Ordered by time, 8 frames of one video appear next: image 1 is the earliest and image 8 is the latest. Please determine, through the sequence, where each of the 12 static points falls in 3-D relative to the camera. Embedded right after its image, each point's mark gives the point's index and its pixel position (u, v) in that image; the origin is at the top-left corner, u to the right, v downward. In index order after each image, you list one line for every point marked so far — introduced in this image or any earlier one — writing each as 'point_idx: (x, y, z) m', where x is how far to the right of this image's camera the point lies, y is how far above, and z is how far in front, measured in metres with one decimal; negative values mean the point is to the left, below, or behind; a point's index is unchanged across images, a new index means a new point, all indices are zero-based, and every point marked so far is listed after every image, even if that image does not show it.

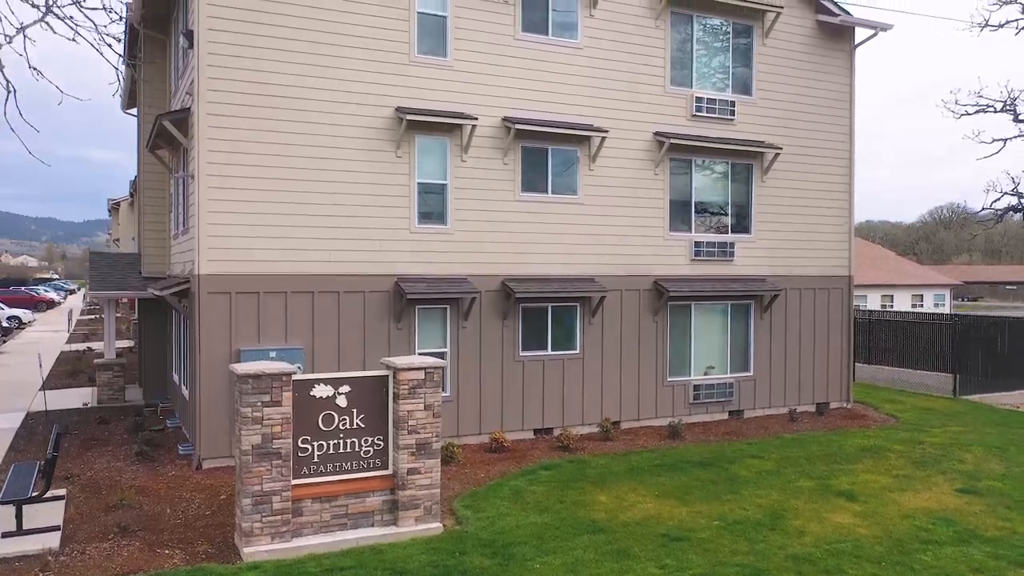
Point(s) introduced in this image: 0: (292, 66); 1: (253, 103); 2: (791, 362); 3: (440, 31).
0: (-3.0, +3.0, +10.5) m
1: (-3.4, +2.5, +10.3) m
2: (+5.1, -1.4, +14.3) m
3: (-1.1, +3.8, +11.4) m
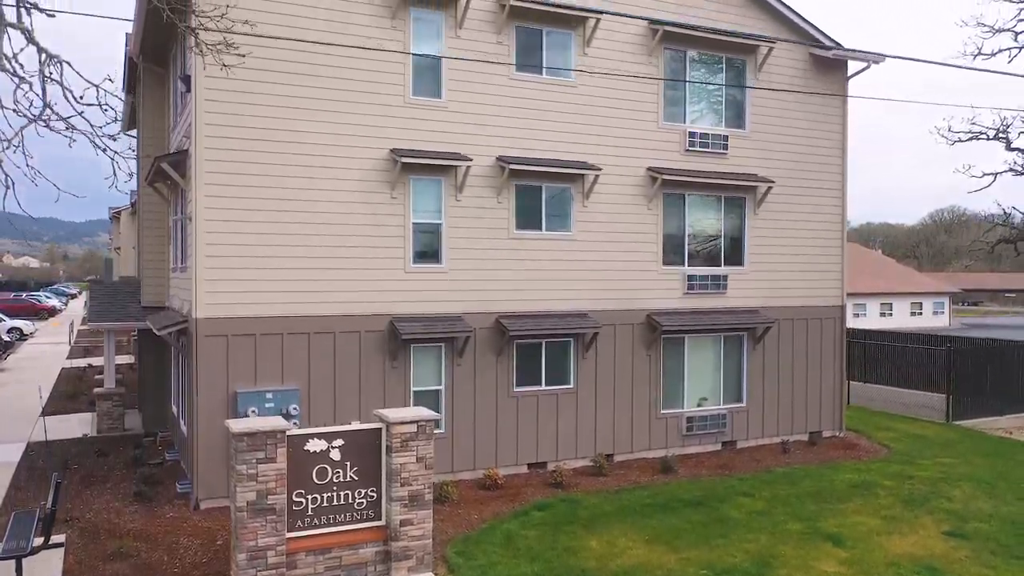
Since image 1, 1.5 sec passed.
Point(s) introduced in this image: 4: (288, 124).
0: (-3.0, +2.5, +10.7) m
1: (-3.5, +1.9, +10.5) m
2: (+5.0, -1.9, +14.4) m
3: (-1.1, +3.2, +11.5) m
4: (-3.1, +2.2, +10.7) m
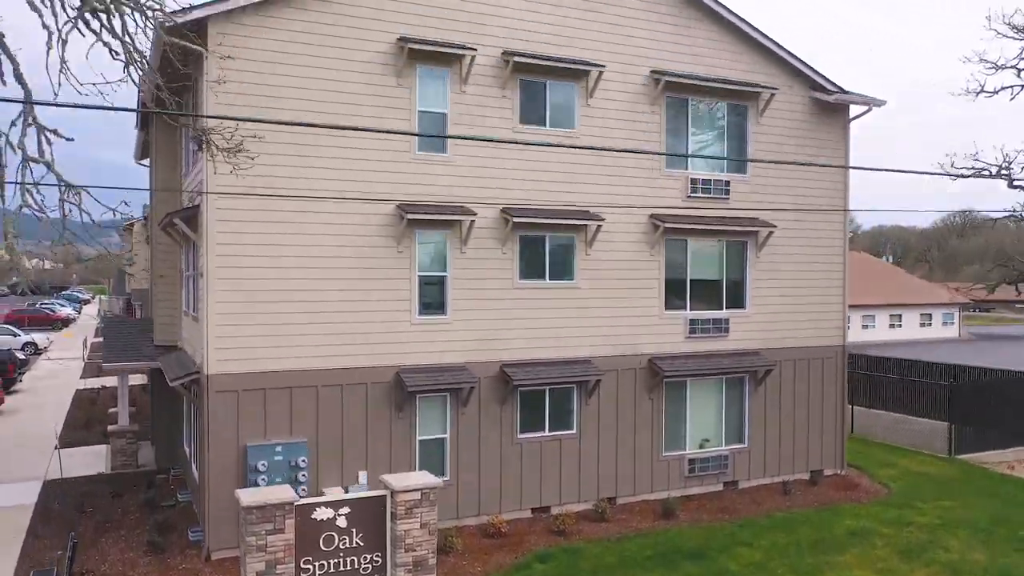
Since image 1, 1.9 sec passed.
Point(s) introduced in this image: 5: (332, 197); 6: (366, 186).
0: (-3.0, +1.7, +10.9) m
1: (-3.4, +1.1, +10.7) m
2: (+5.1, -2.7, +14.6) m
3: (-1.1, +2.4, +11.8) m
4: (-3.0, +1.5, +10.9) m
5: (-2.6, +1.3, +11.1) m
6: (-2.1, +1.5, +11.3) m
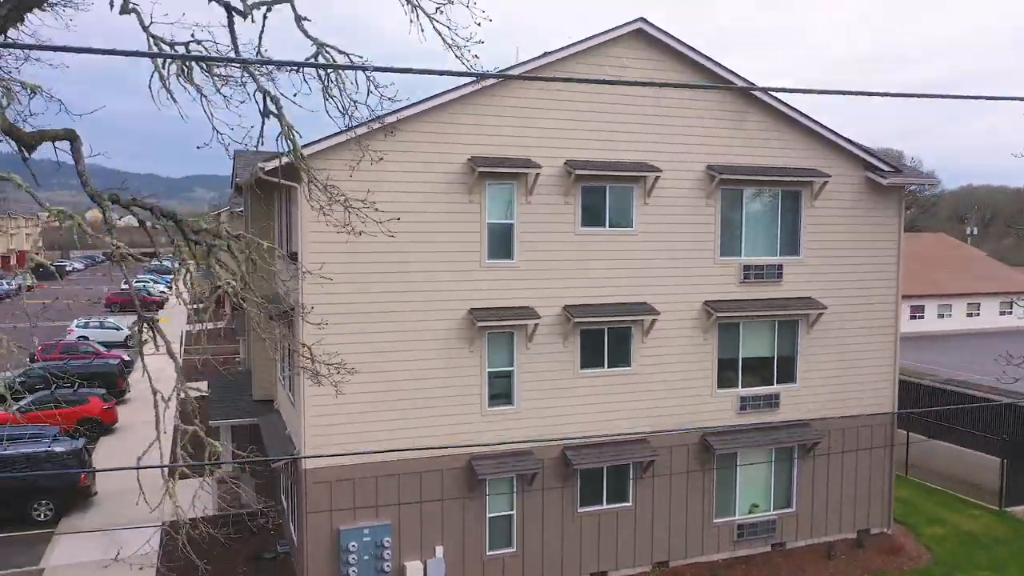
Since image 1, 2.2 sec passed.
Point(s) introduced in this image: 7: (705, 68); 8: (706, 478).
0: (-2.1, +0.1, +12.2) m
1: (-2.5, -0.5, +12.1) m
2: (+6.3, -4.1, +15.4) m
3: (-0.1, +0.9, +12.8) m
4: (-2.1, -0.1, +12.2) m
5: (-1.6, -0.3, +12.4) m
6: (-1.1, -0.1, +12.6) m
7: (+3.3, +3.8, +13.5) m
8: (+3.6, -3.5, +14.4) m
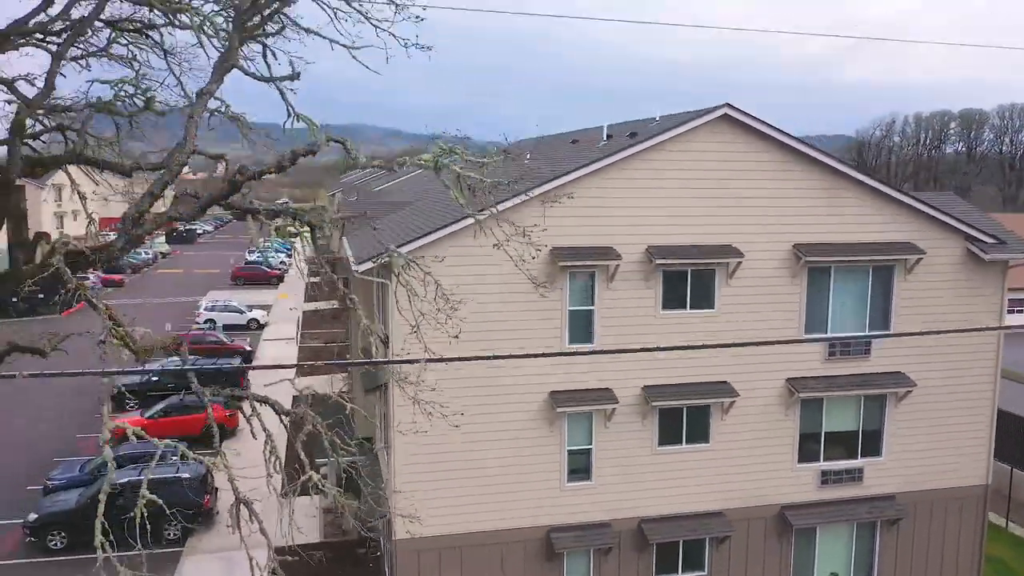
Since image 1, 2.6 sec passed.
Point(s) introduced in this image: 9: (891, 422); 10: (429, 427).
0: (-0.8, -1.3, +12.9) m
1: (-1.2, -1.9, +12.9) m
2: (+7.9, -5.5, +15.2) m
3: (+1.3, -0.5, +13.2) m
4: (-0.8, -1.5, +13.0) m
5: (-0.3, -1.7, +13.1) m
6: (+0.2, -1.5, +13.1) m
7: (+4.8, +2.4, +13.3) m
8: (+5.1, -4.9, +14.5) m
9: (+7.1, -2.5, +14.6) m
10: (-1.4, -2.3, +12.9) m
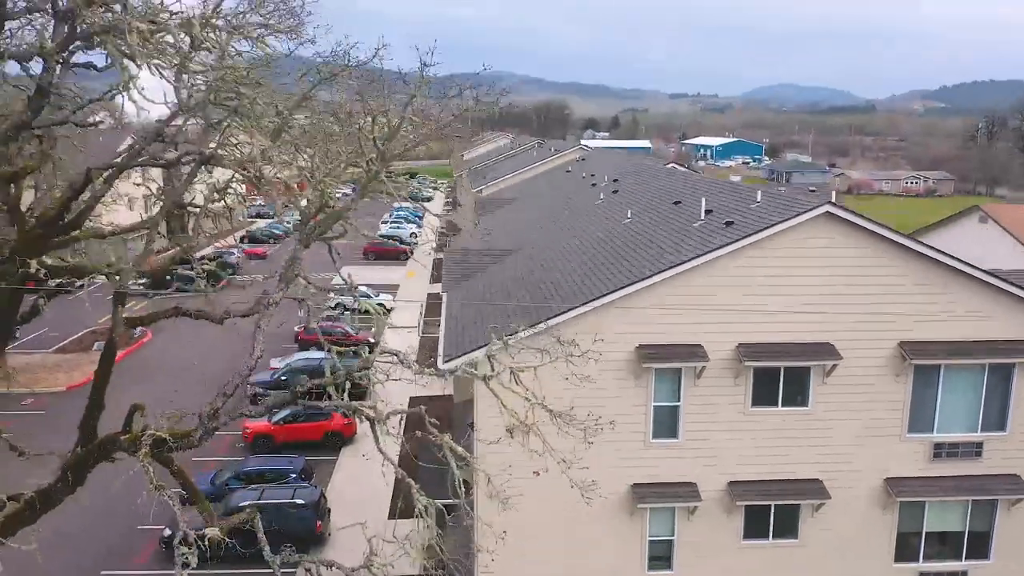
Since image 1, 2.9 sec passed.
0: (+0.6, -2.8, +13.2) m
1: (+0.1, -3.4, +13.3) m
2: (+9.5, -7.2, +14.3) m
3: (+2.7, -2.1, +13.2) m
4: (+0.6, -3.1, +13.2) m
5: (+1.1, -3.2, +13.3) m
6: (+1.6, -3.1, +13.3) m
7: (+6.3, +0.7, +12.5) m
8: (+6.6, -6.5, +14.0) m
9: (+8.6, -4.2, +13.7) m
10: (0.0, -3.8, +13.3) m
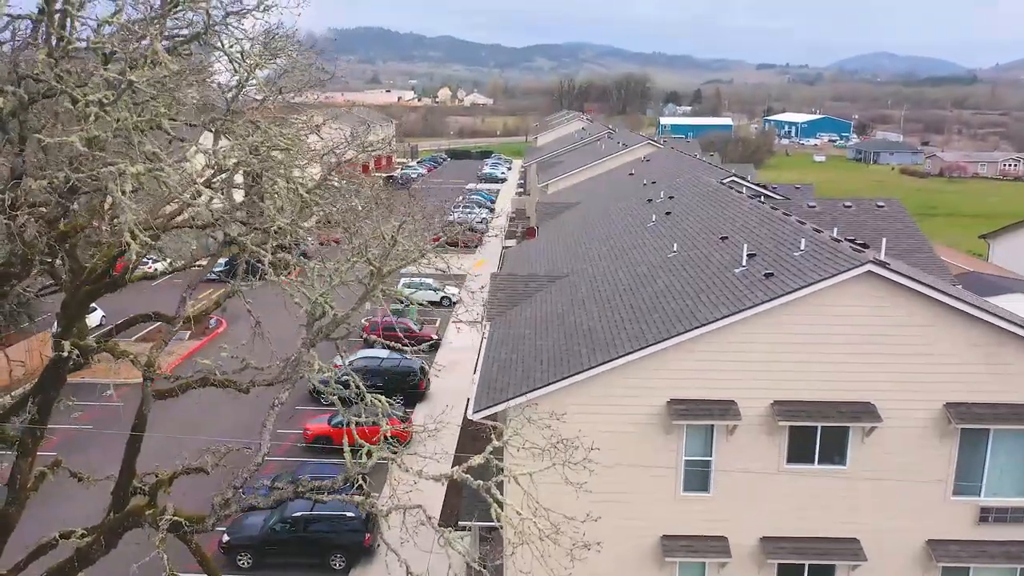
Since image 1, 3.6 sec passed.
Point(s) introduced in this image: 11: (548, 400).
0: (+1.1, -3.7, +13.3) m
1: (+0.6, -4.3, +13.4) m
2: (+10.0, -8.1, +13.6) m
3: (+3.2, -3.0, +13.0) m
4: (+1.1, -3.9, +13.3) m
5: (+1.6, -4.1, +13.3) m
6: (+2.1, -3.9, +13.3) m
7: (+6.7, -0.3, +12.0) m
8: (+7.0, -7.4, +13.6) m
9: (+9.1, -5.2, +13.1) m
10: (+0.5, -4.7, +13.5) m
11: (+0.6, -1.8, +12.6) m
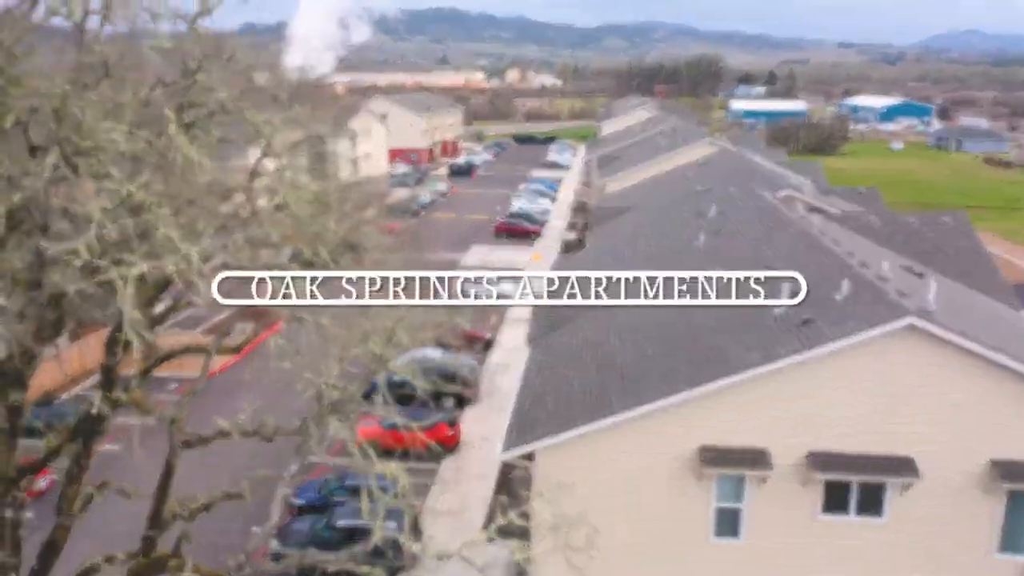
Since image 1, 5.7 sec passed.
0: (+1.6, -4.4, +13.2) m
1: (+1.1, -4.9, +13.4) m
2: (+10.4, -9.0, +13.0) m
3: (+3.7, -3.7, +12.8) m
4: (+1.6, -4.6, +13.2) m
5: (+2.1, -4.8, +13.2) m
6: (+2.6, -4.6, +13.1) m
7: (+7.1, -1.0, +11.5) m
8: (+7.4, -8.2, +13.2) m
9: (+9.5, -6.0, +12.4) m
10: (+0.9, -5.3, +13.5) m
11: (+1.0, -2.5, +12.6) m
